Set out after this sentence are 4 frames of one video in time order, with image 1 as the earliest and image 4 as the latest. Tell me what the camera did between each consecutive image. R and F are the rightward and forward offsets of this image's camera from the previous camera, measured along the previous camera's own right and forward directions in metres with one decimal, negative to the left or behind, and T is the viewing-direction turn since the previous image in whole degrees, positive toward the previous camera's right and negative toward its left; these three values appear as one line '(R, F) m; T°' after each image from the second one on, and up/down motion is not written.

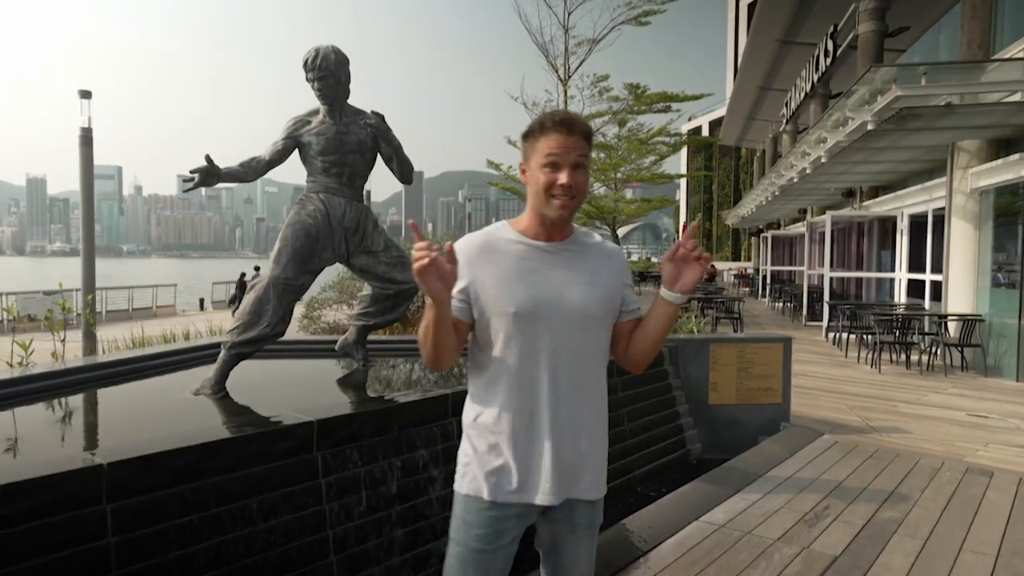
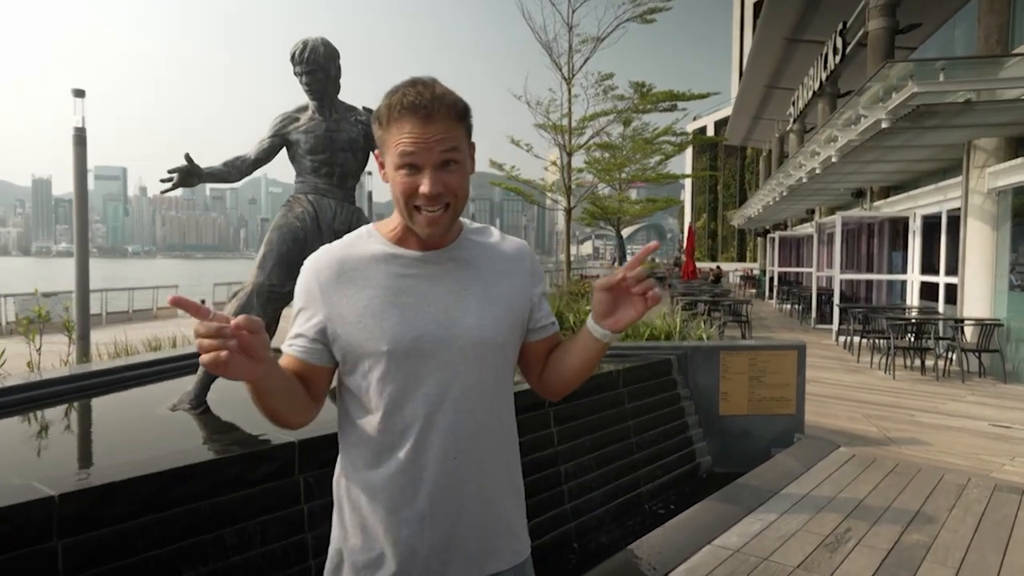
(0.0, +0.2) m; 0°
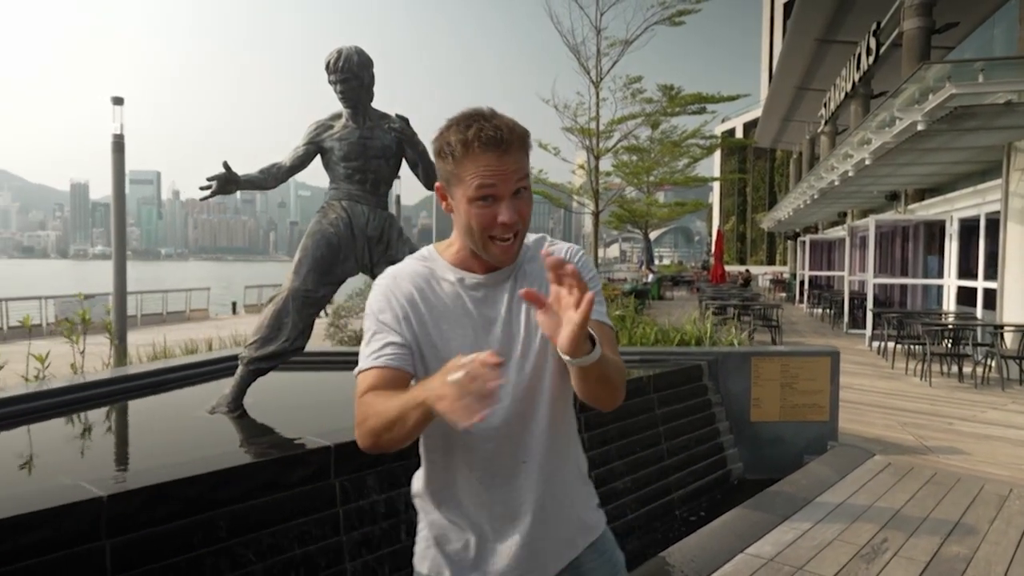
(0.0, 0.0) m; -2°
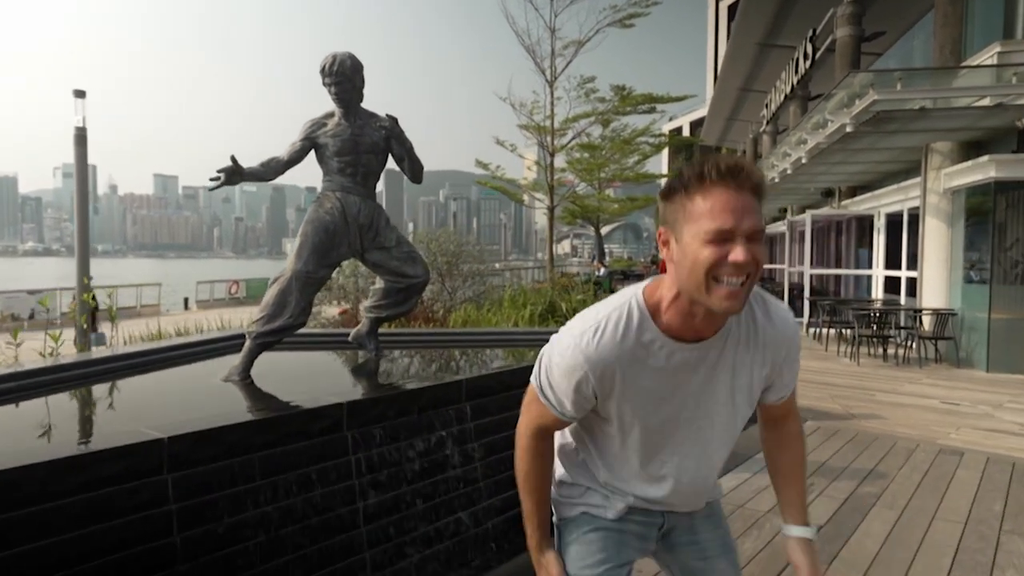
(-0.2, -0.5) m; +4°
